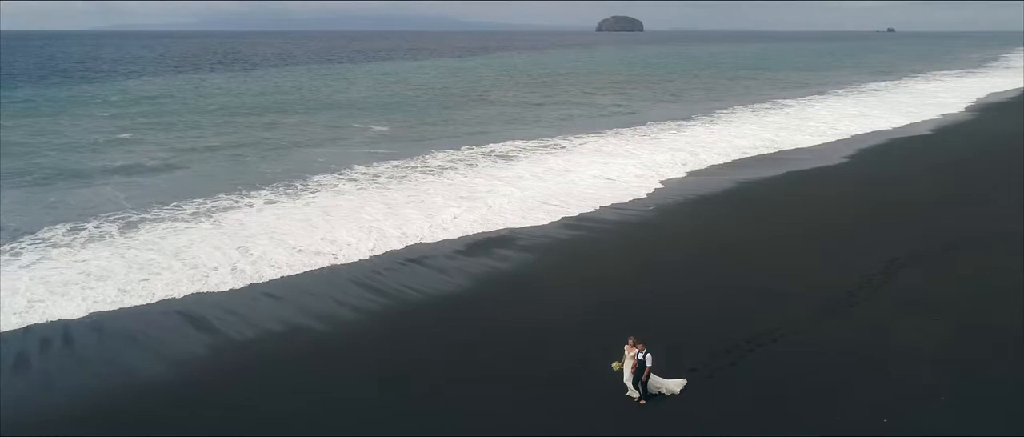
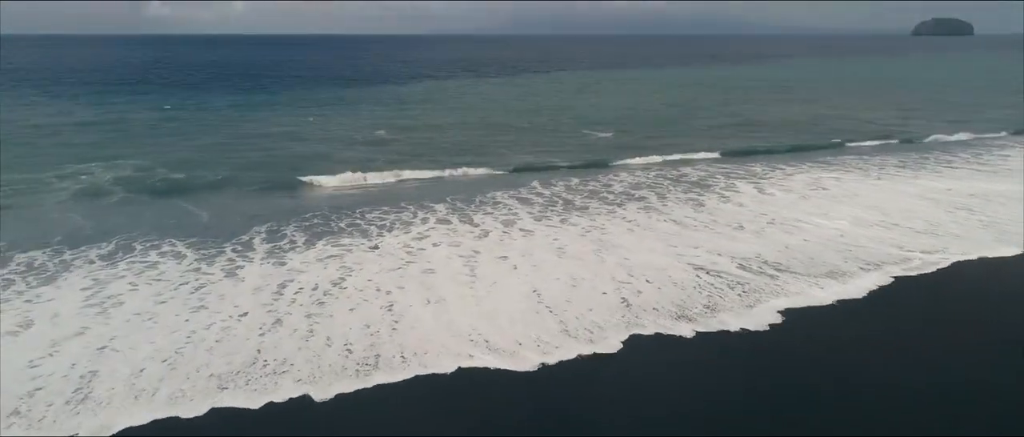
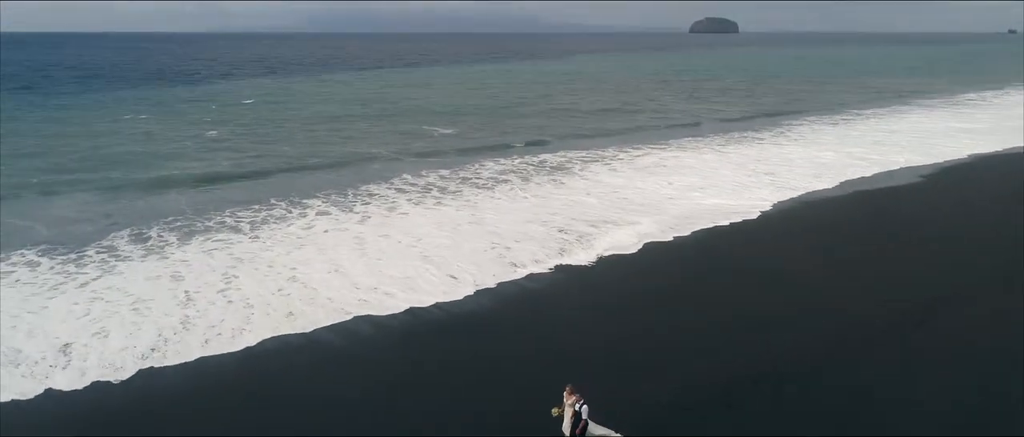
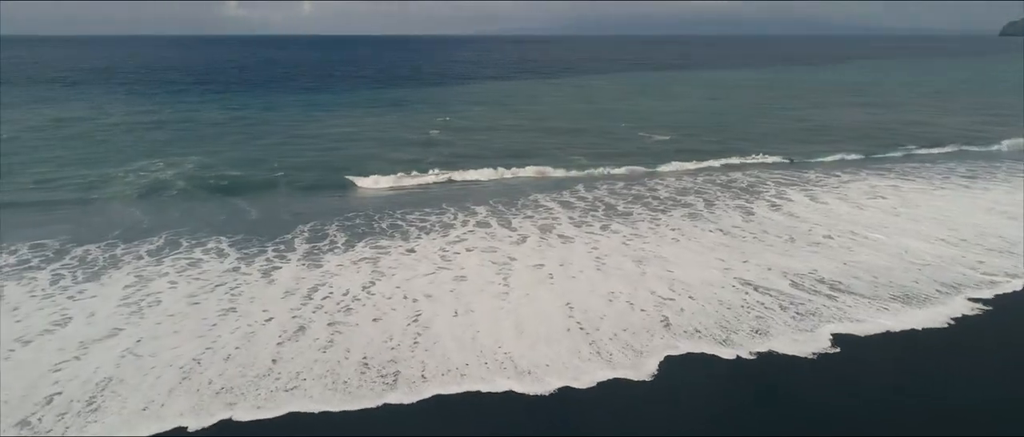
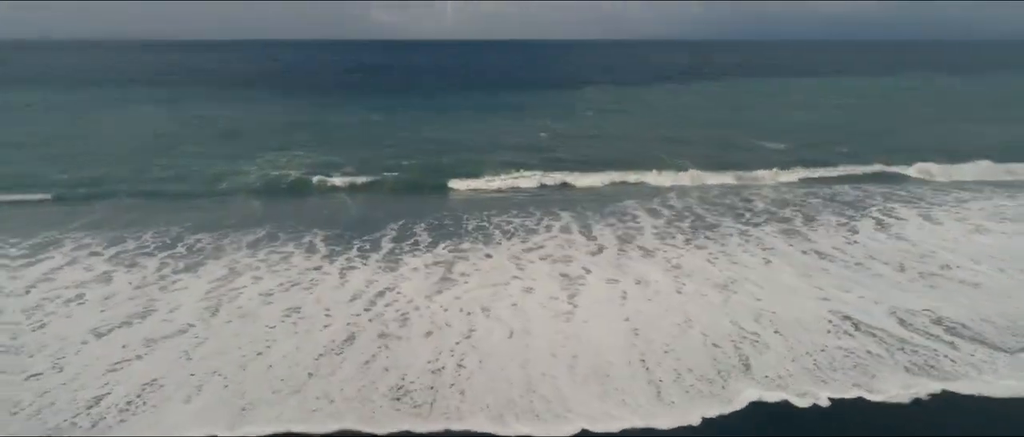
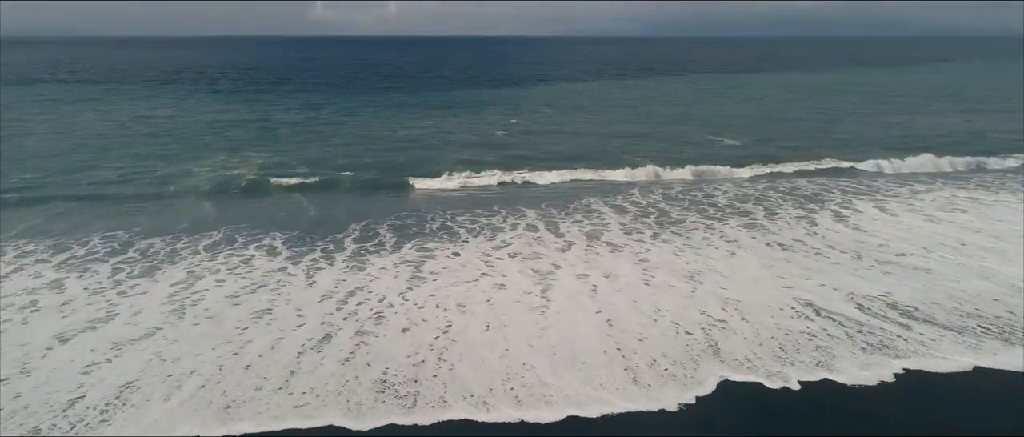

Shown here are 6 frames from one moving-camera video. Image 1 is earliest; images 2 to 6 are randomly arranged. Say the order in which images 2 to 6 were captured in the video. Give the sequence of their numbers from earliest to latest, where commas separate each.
3, 2, 4, 6, 5
